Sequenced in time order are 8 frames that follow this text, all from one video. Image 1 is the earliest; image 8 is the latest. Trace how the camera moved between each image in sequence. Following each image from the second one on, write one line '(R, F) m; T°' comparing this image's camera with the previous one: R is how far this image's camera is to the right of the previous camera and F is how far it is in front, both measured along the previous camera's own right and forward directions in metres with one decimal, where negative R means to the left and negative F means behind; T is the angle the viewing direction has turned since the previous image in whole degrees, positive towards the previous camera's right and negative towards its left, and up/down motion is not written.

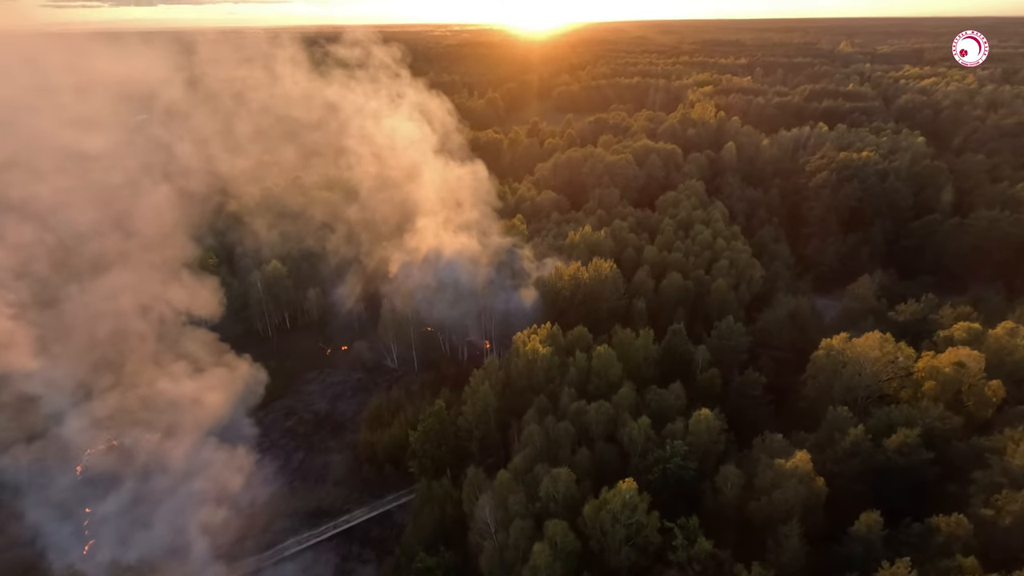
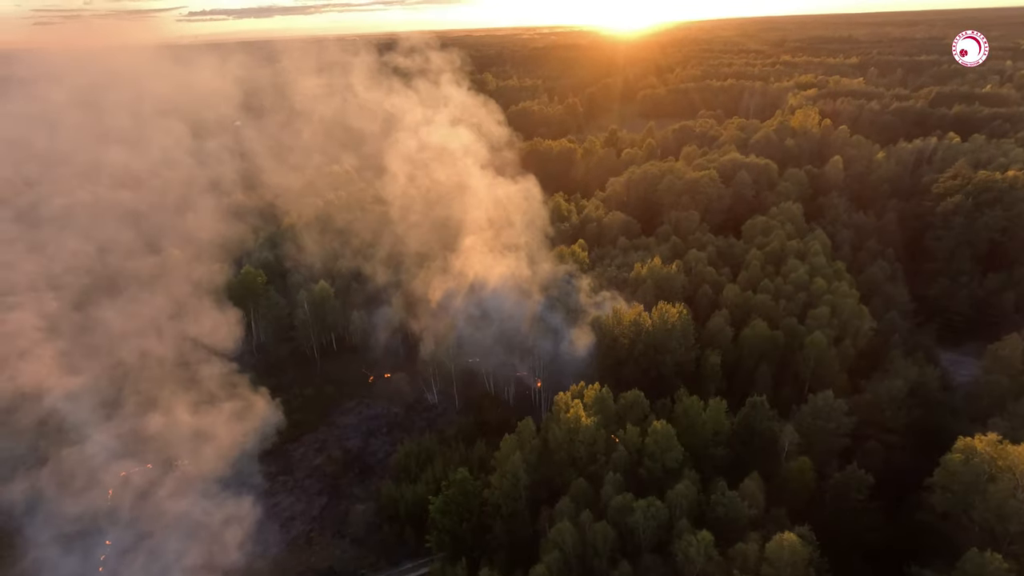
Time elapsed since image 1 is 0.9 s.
(+1.2, +3.4) m; -8°
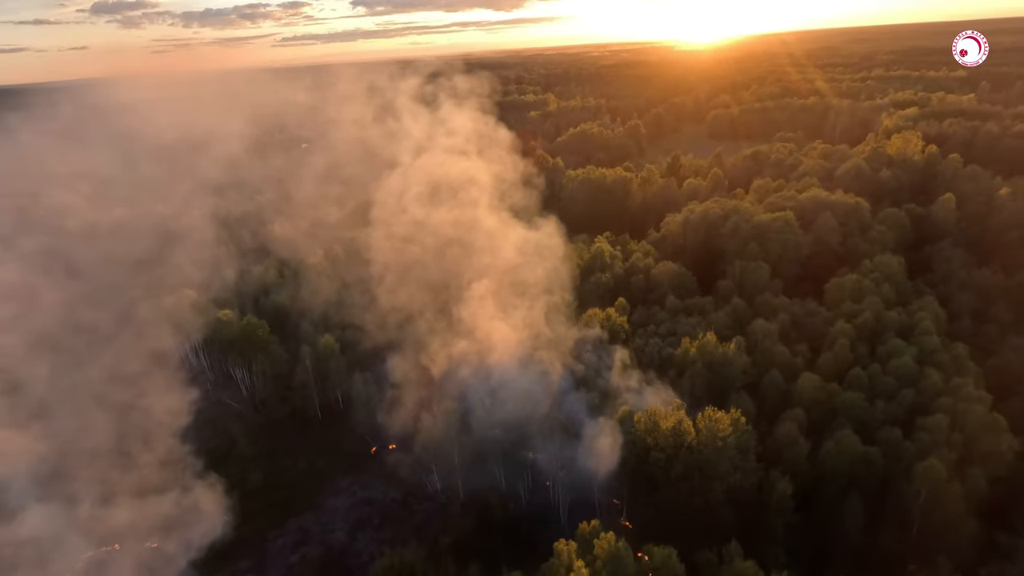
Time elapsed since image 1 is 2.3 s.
(+2.0, +4.8) m; -7°
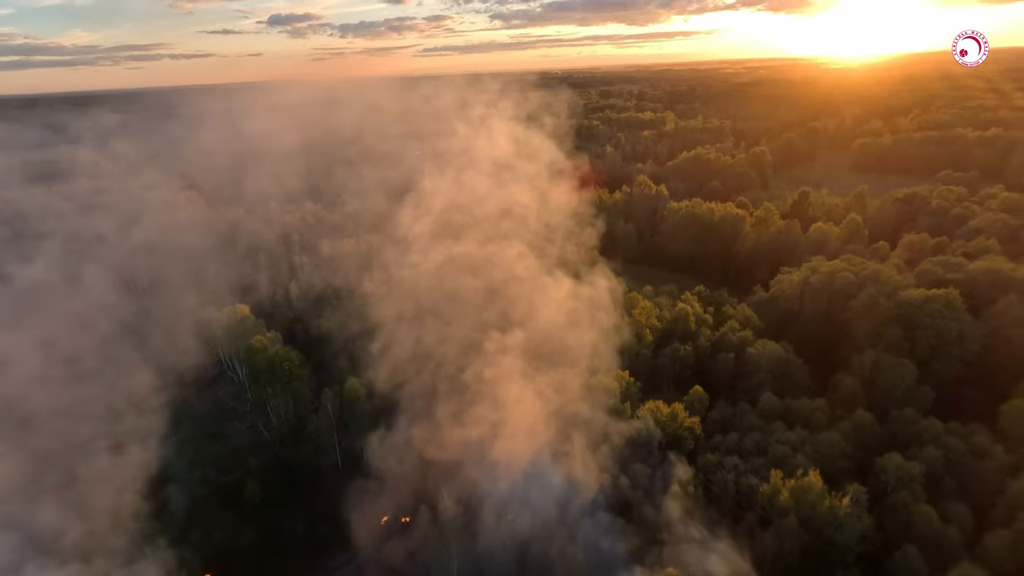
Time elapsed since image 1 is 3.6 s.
(+2.2, +5.0) m; -11°
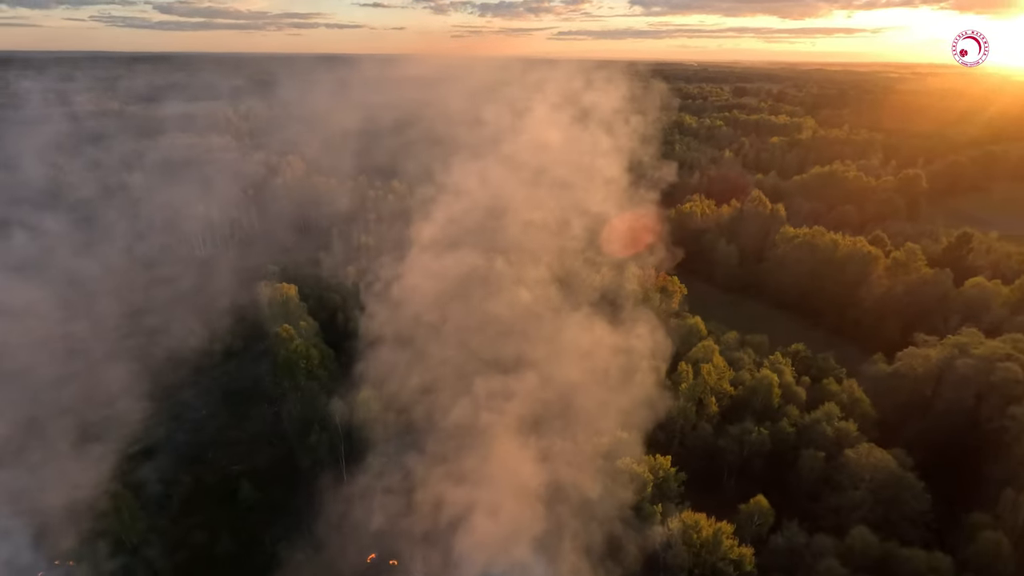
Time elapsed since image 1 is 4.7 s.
(+2.2, +4.3) m; -11°
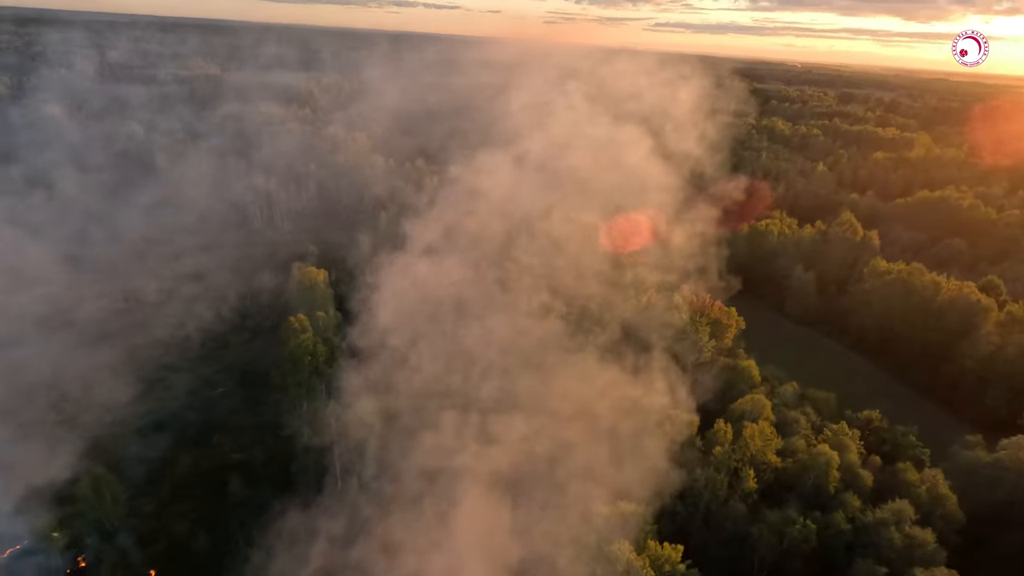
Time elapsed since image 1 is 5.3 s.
(+1.6, +2.8) m; -7°
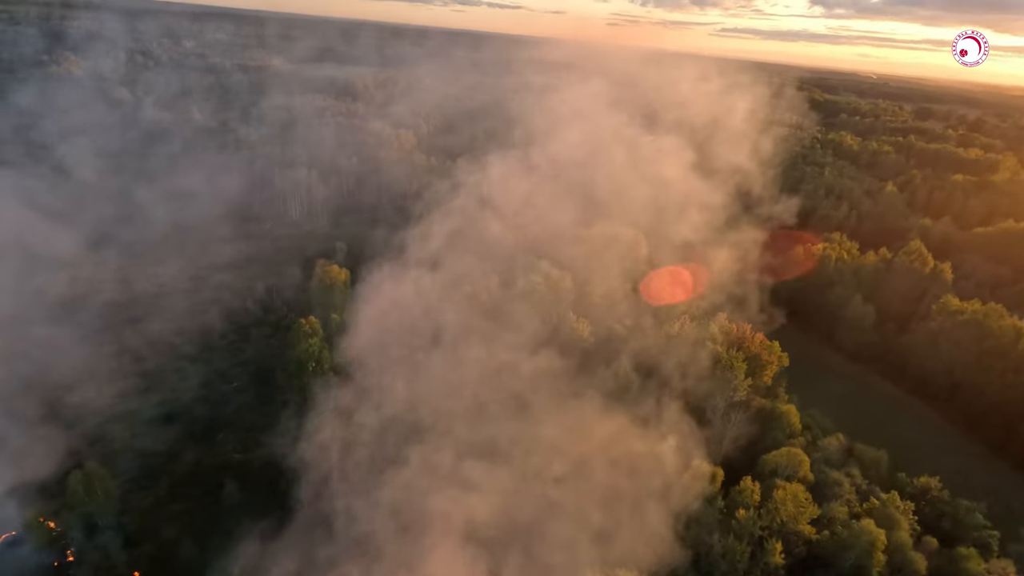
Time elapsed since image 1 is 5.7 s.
(+1.1, +1.7) m; -5°
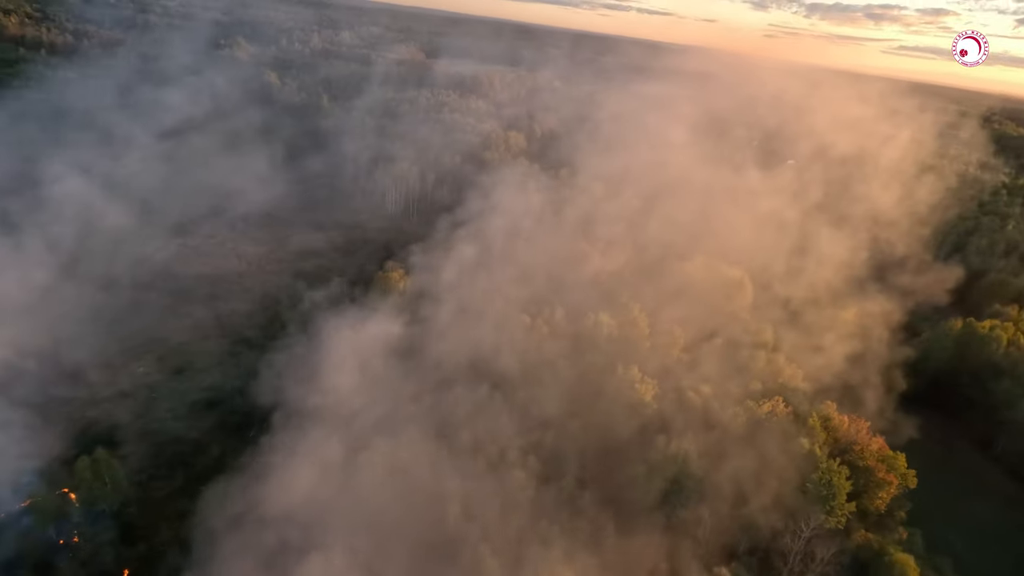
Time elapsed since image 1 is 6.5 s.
(+1.9, +3.5) m; -12°
